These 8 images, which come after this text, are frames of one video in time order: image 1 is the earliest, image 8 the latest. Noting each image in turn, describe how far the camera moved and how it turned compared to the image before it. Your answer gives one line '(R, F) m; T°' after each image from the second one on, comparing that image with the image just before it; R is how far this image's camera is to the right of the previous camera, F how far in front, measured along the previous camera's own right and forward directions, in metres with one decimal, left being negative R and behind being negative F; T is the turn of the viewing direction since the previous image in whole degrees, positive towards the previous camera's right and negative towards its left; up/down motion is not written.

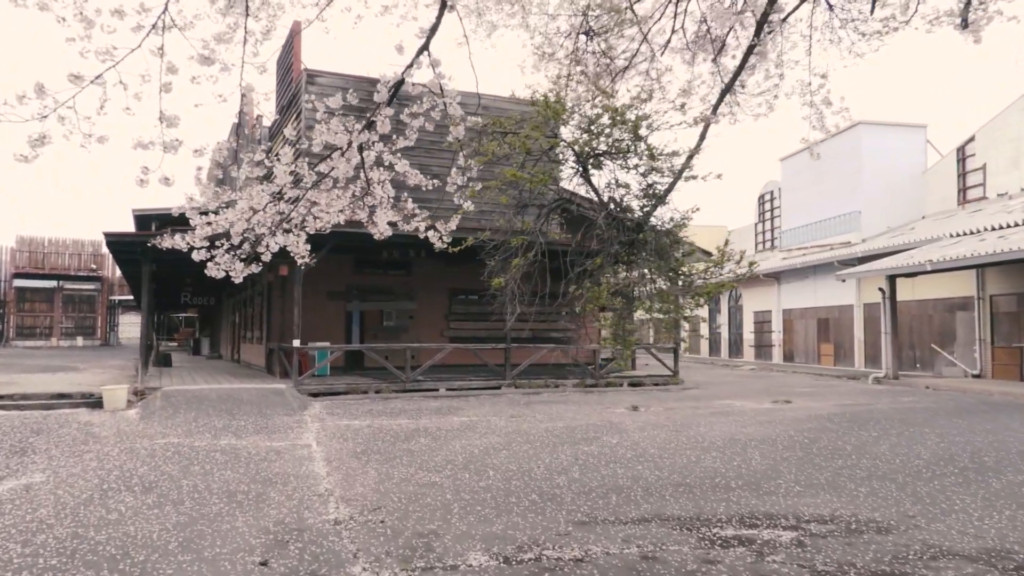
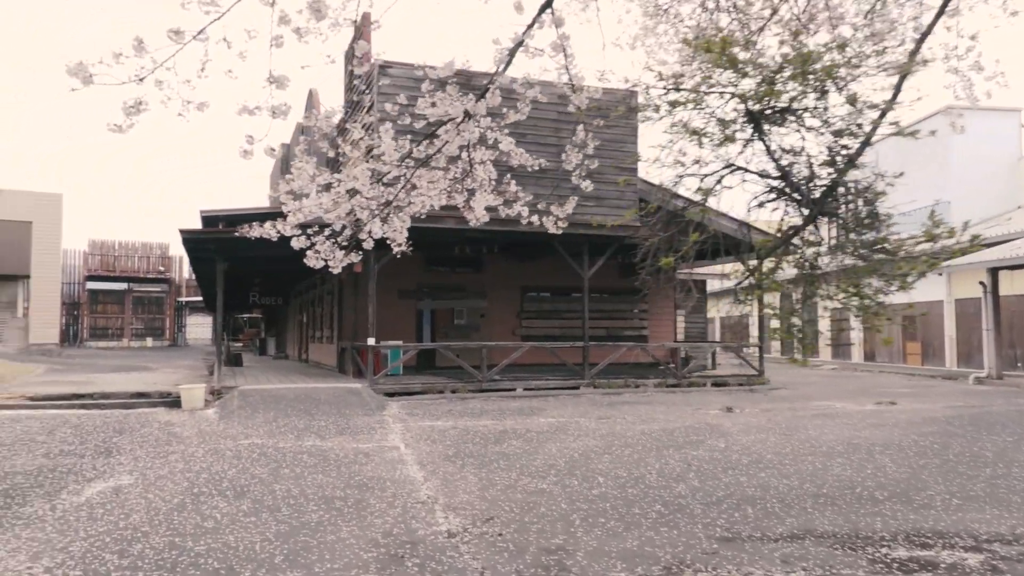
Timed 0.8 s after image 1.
(-0.3, +0.4) m; -4°
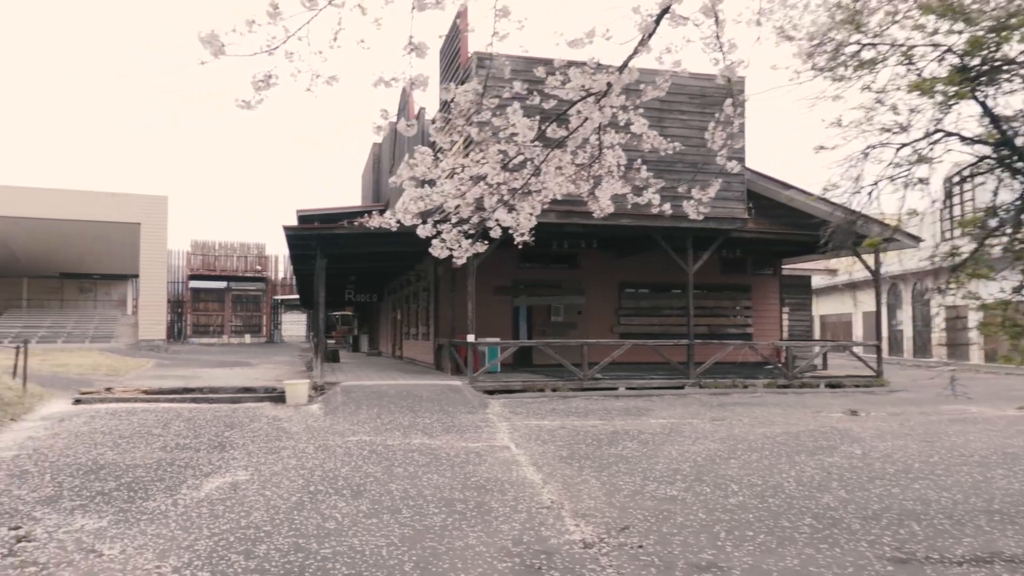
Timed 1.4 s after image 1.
(-0.2, +0.2) m; -6°
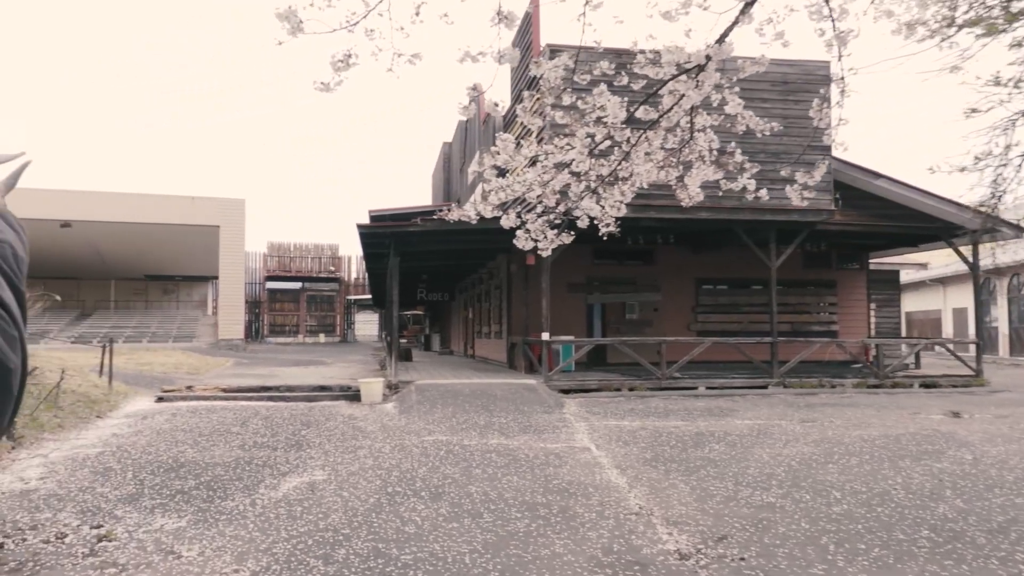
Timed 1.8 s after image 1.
(-0.1, +0.2) m; -5°
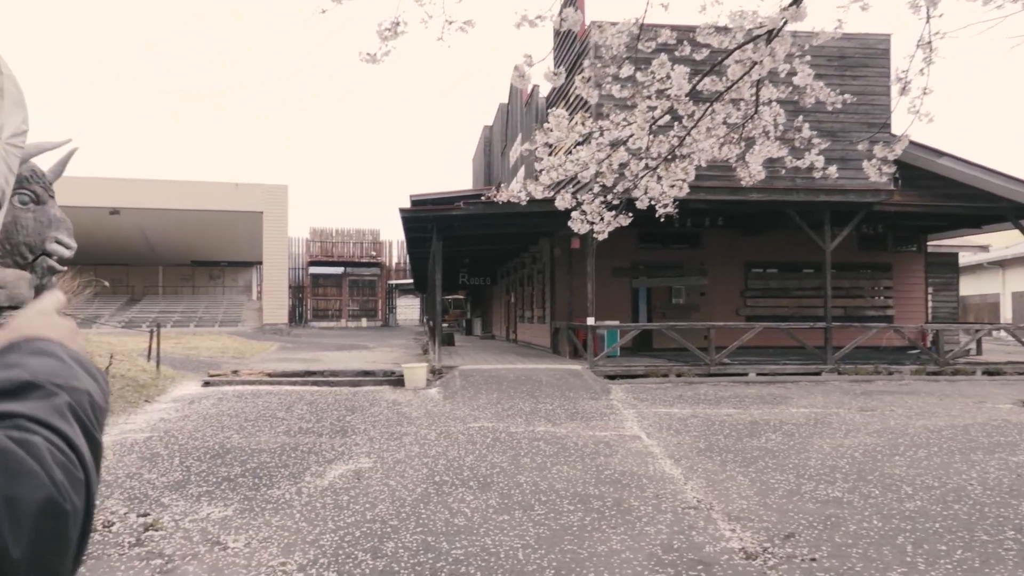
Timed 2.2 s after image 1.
(-0.1, +0.1) m; -3°
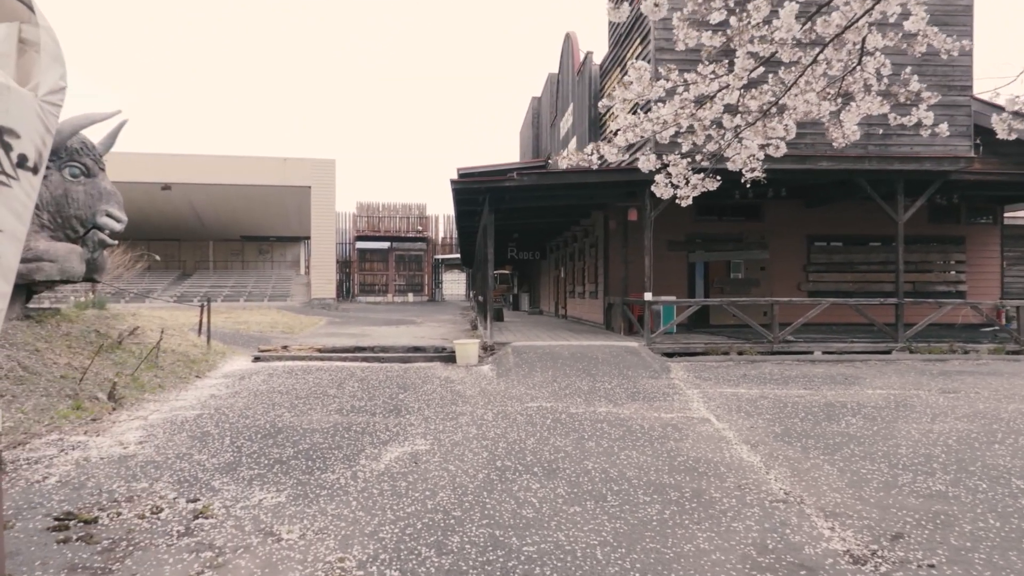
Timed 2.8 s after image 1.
(-0.1, +0.3) m; -3°
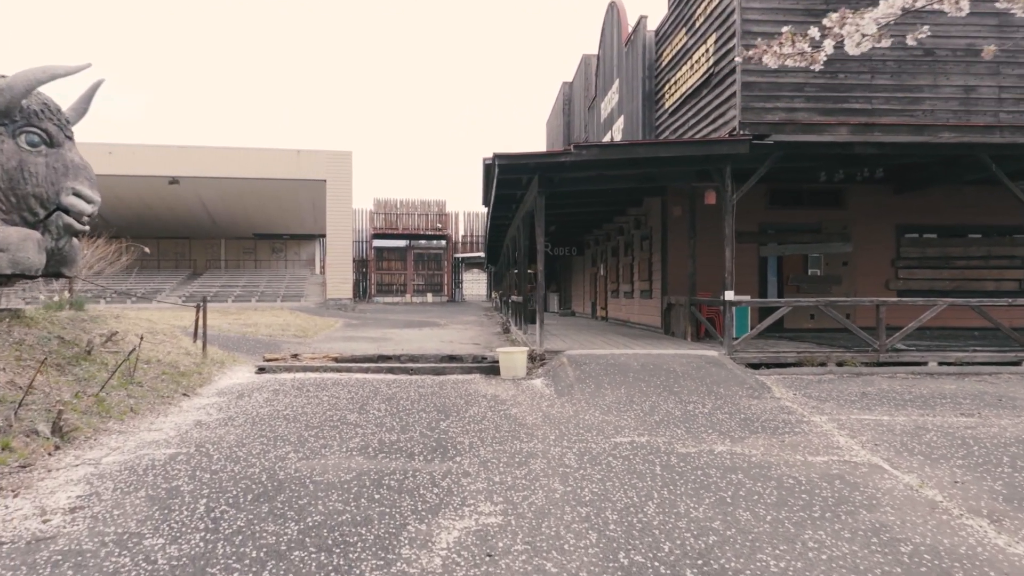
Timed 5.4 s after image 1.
(-0.3, +1.4) m; -1°
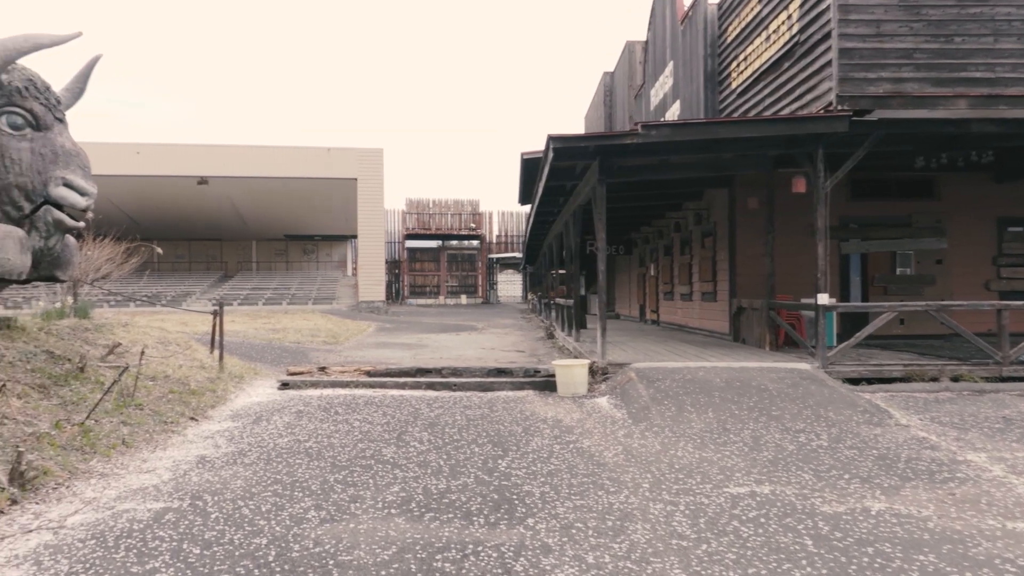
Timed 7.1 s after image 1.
(-0.2, +0.9) m; -2°
